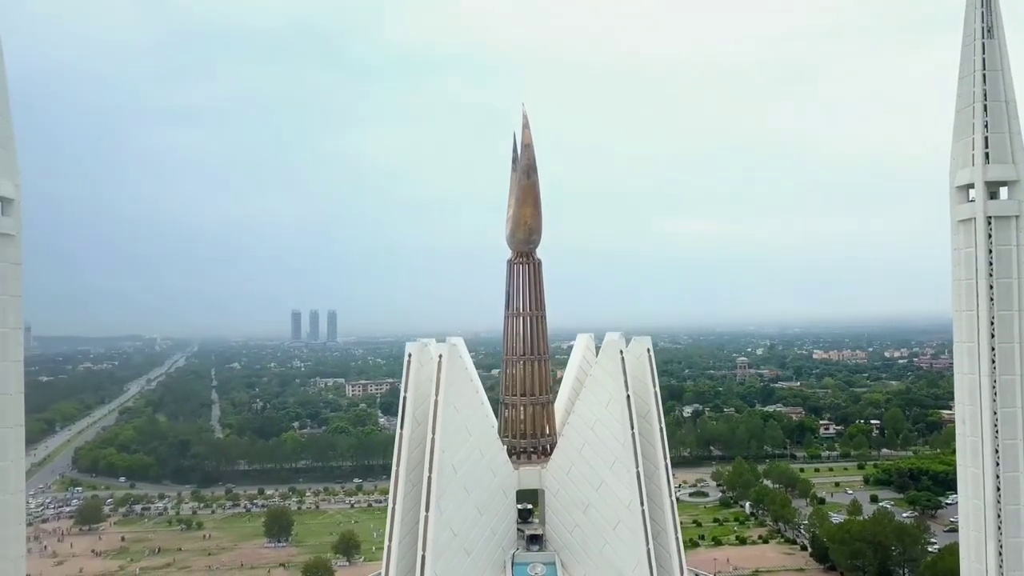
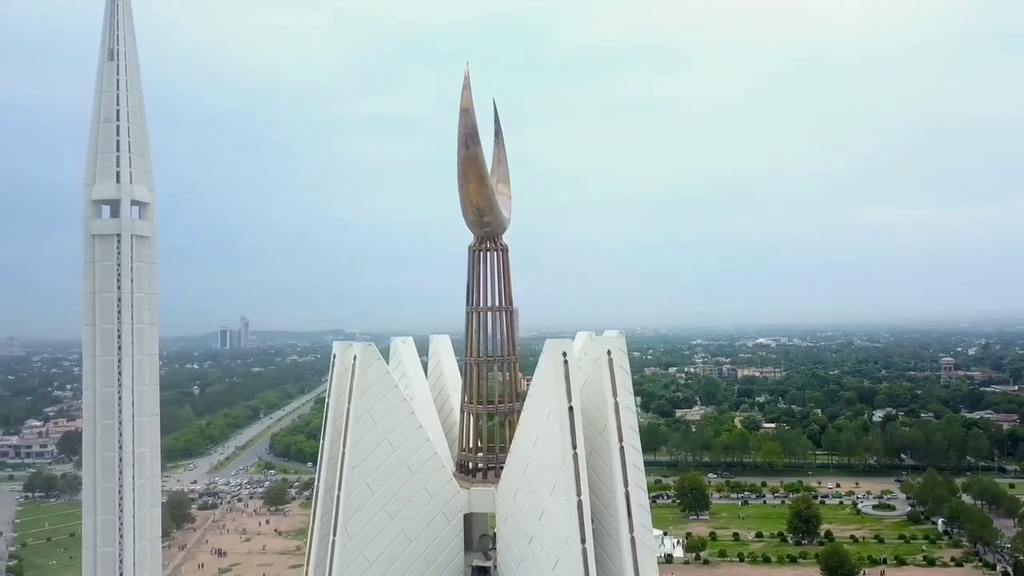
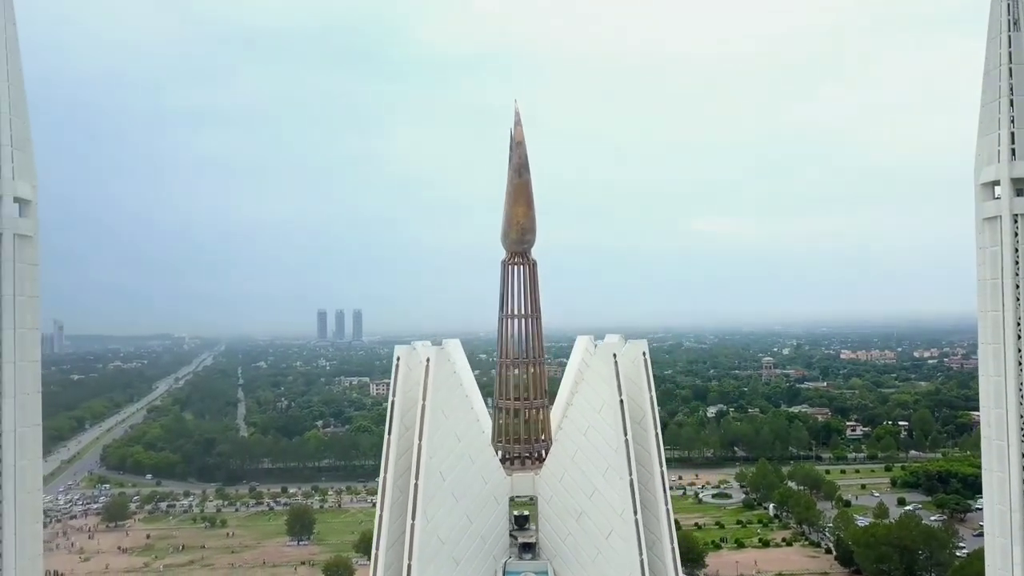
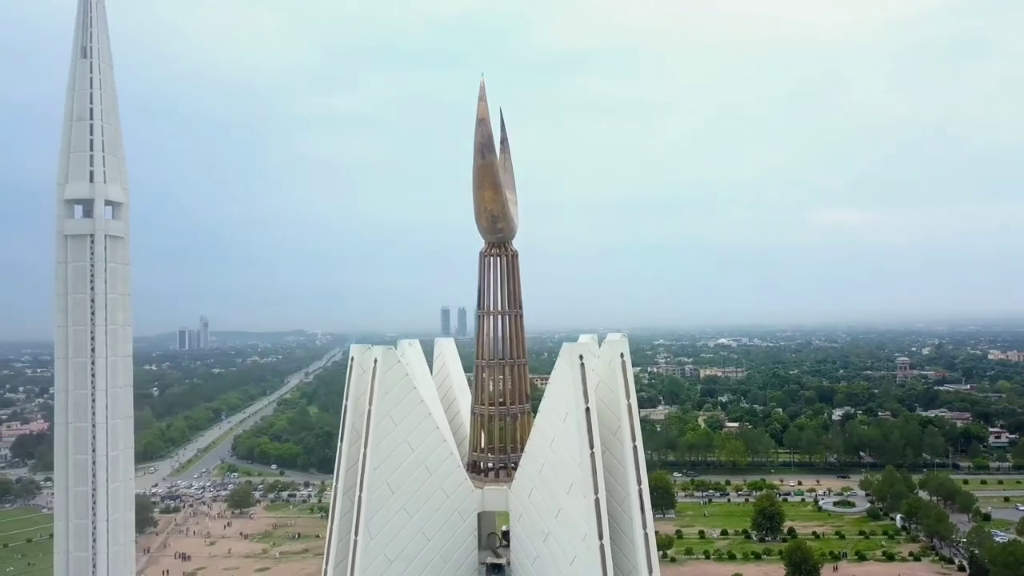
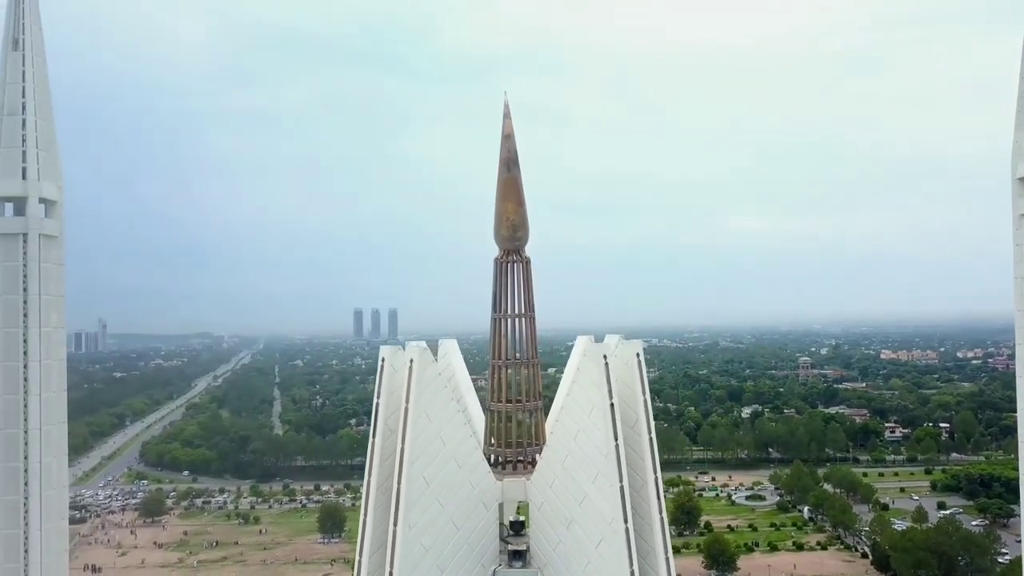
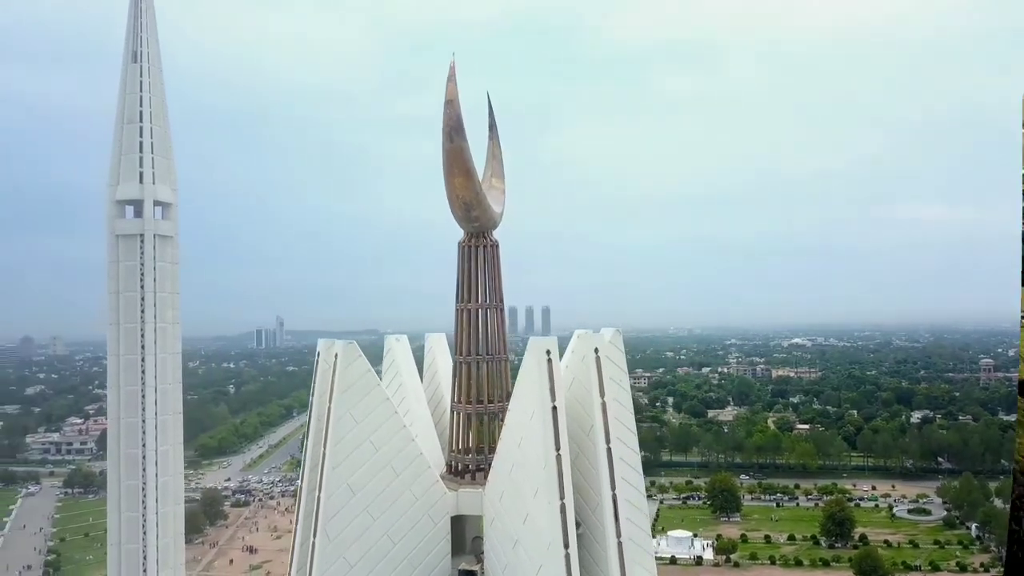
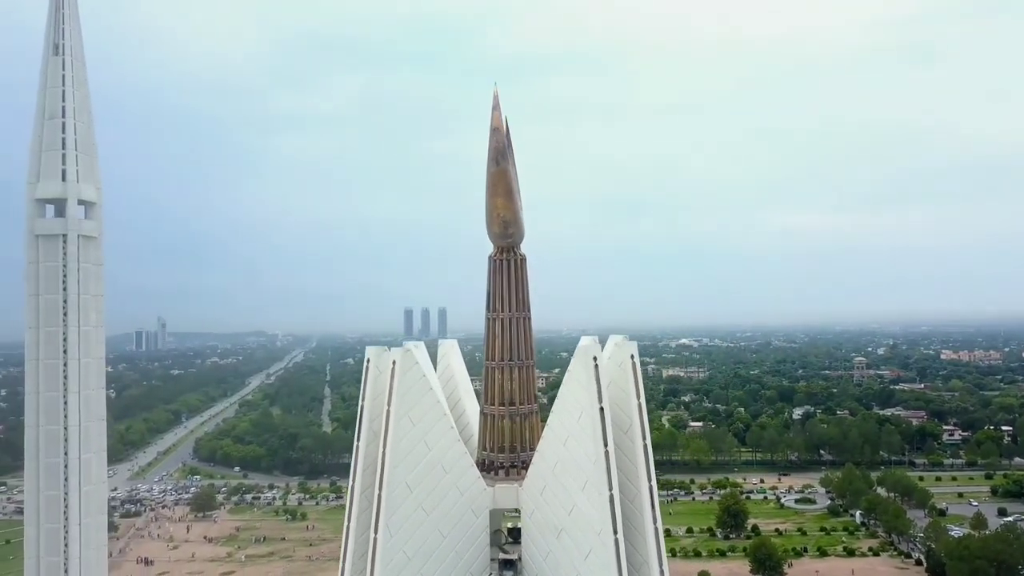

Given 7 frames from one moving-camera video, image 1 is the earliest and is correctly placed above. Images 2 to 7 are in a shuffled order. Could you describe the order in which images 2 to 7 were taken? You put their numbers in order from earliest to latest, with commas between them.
3, 5, 7, 4, 2, 6
